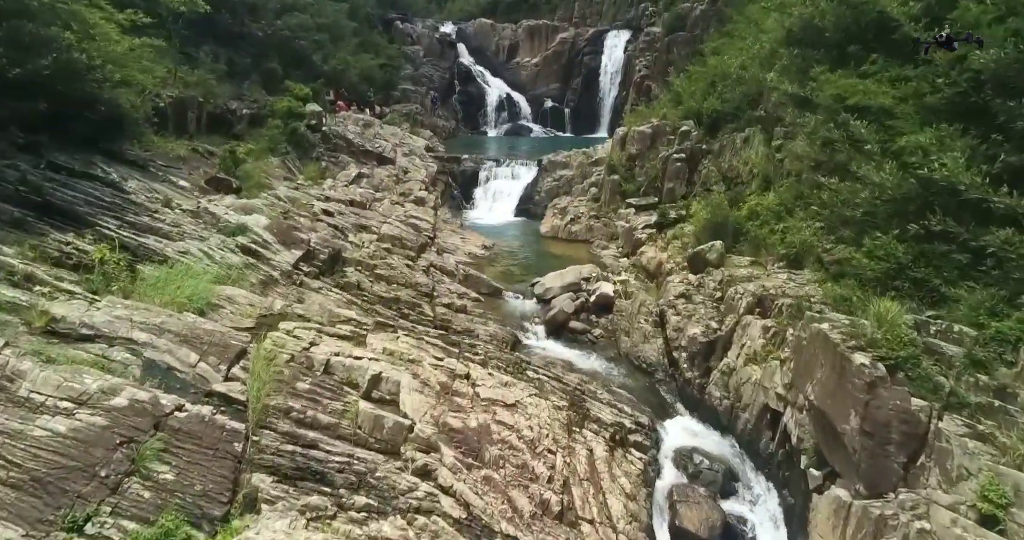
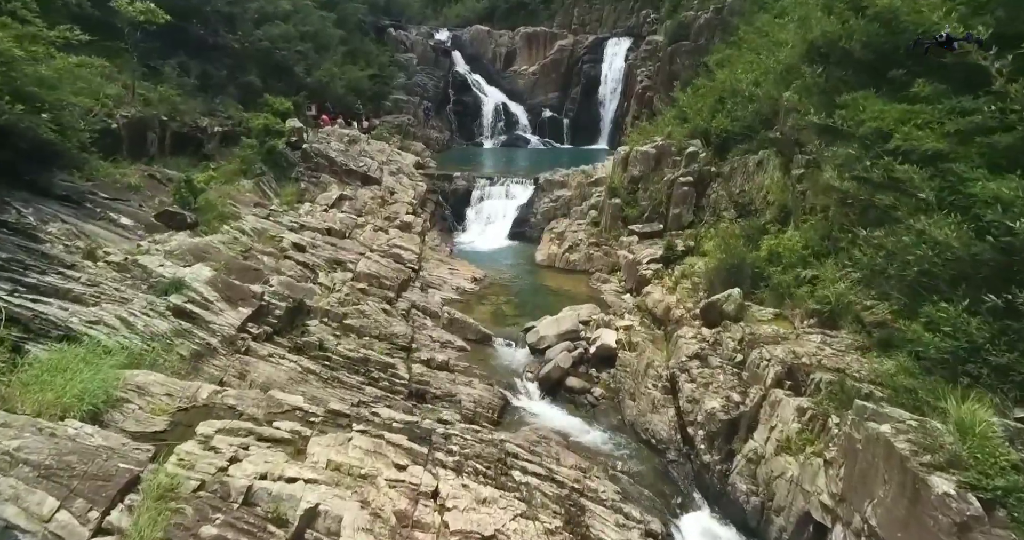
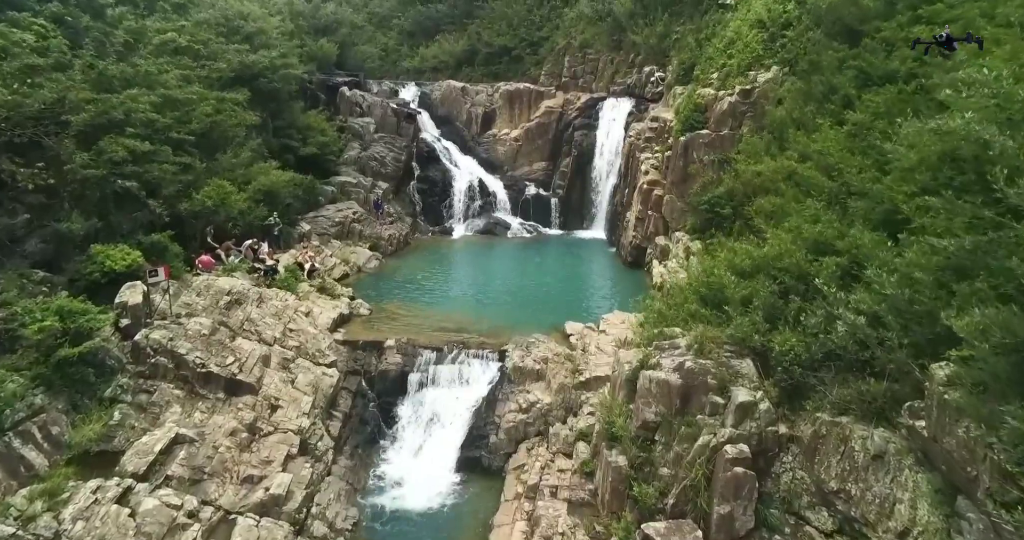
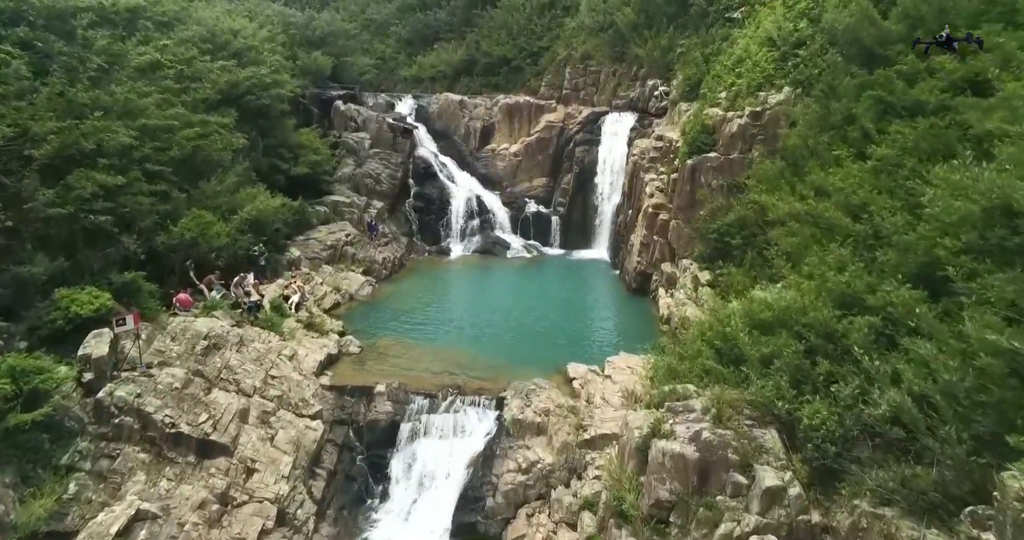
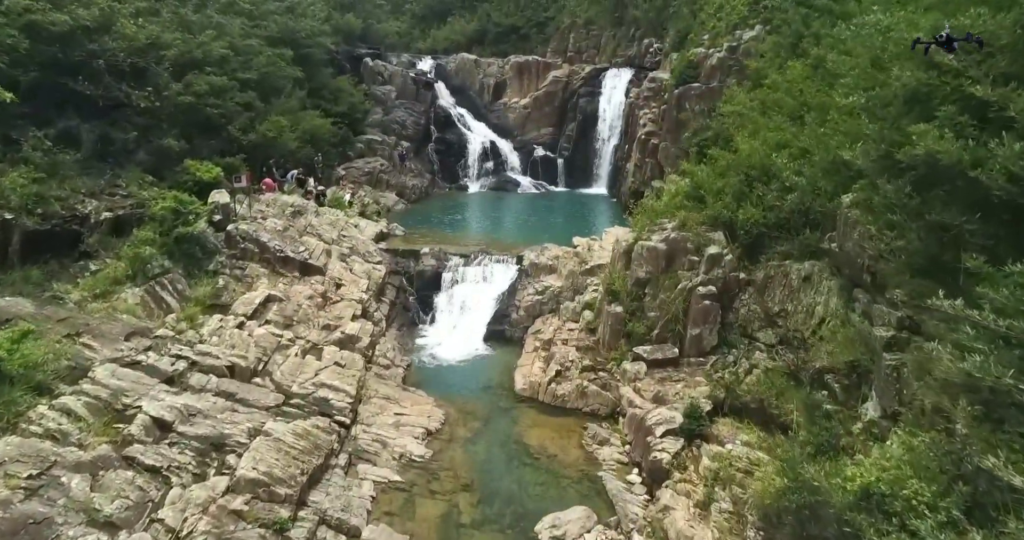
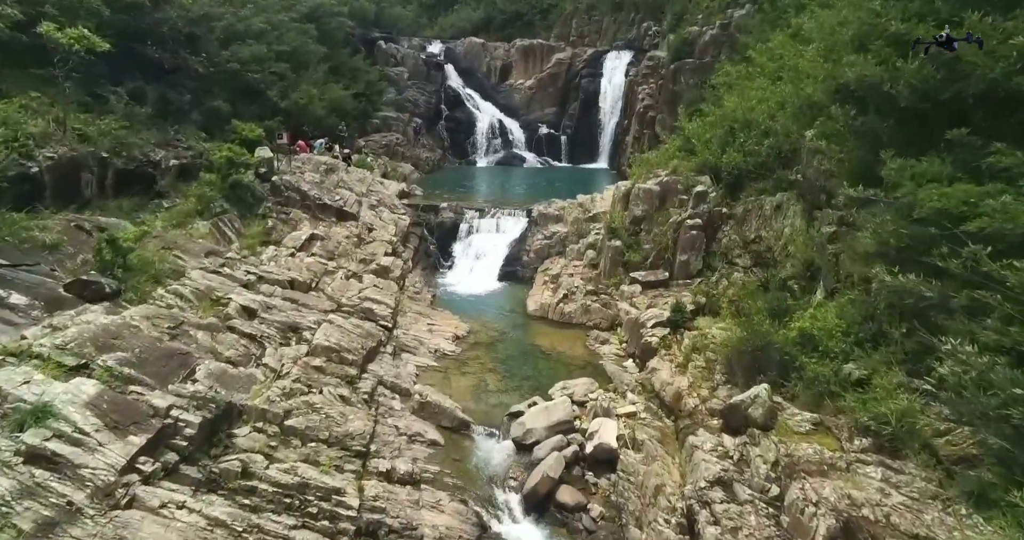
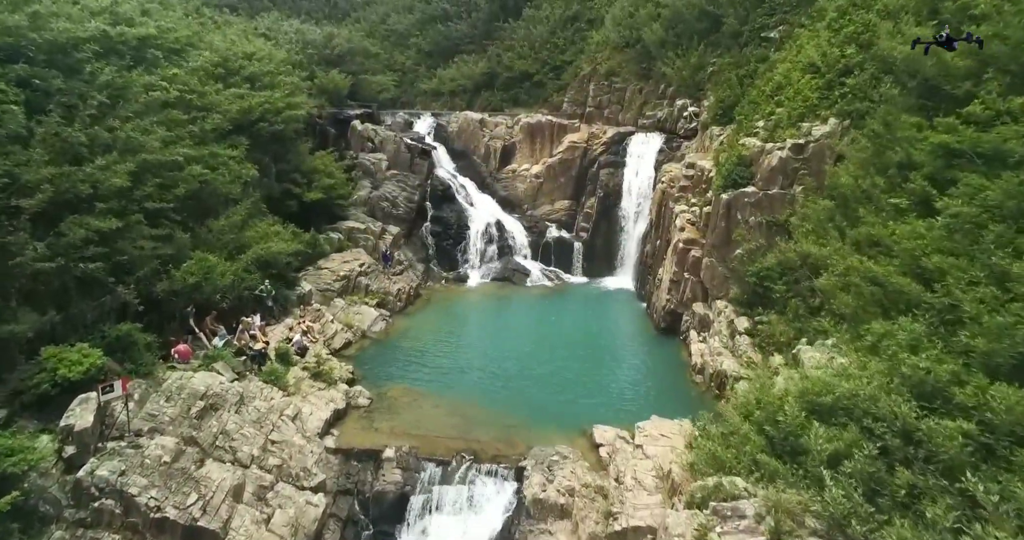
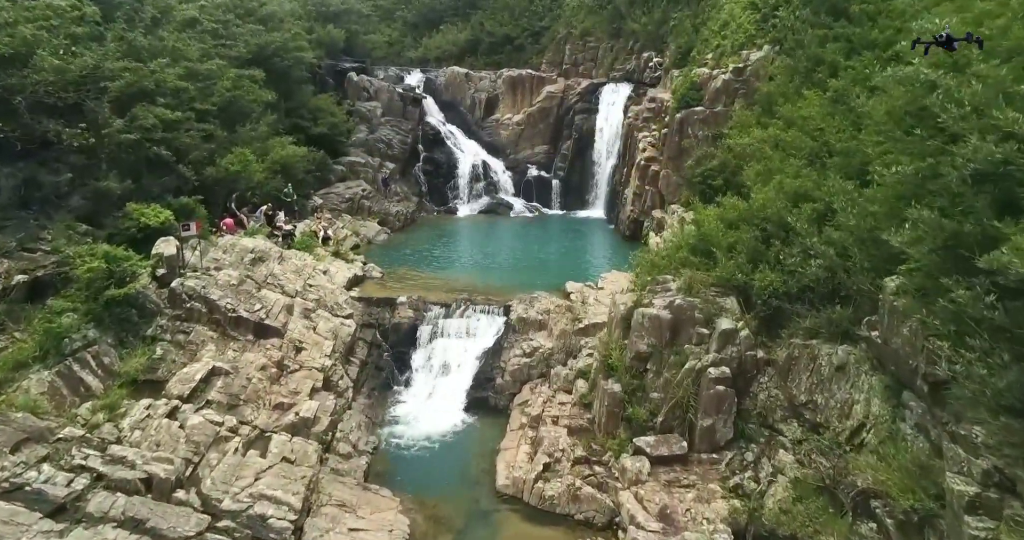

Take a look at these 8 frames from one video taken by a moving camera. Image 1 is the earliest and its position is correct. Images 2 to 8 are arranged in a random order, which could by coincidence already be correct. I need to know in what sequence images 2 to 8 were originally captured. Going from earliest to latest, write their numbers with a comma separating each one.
2, 6, 5, 8, 3, 4, 7
